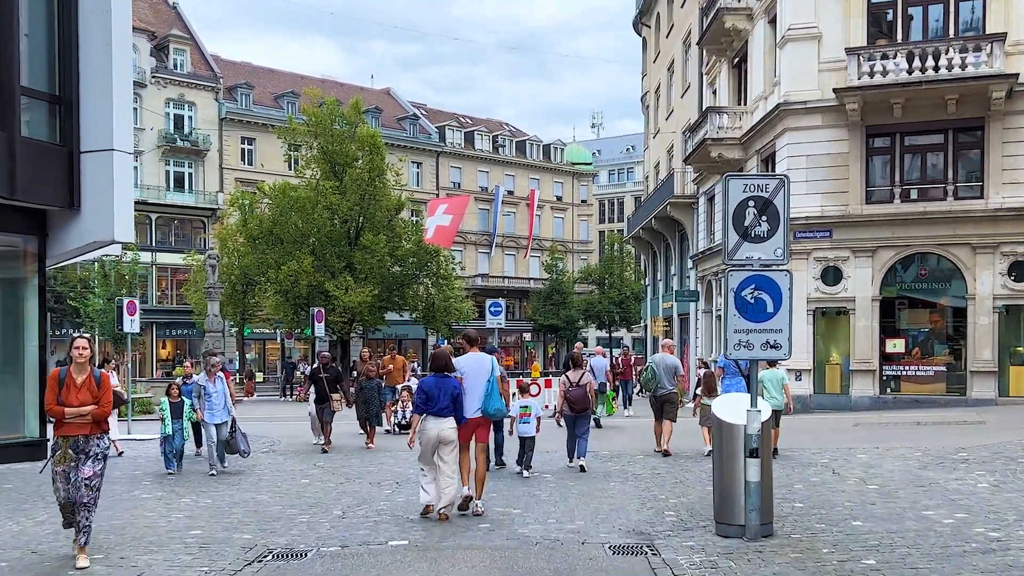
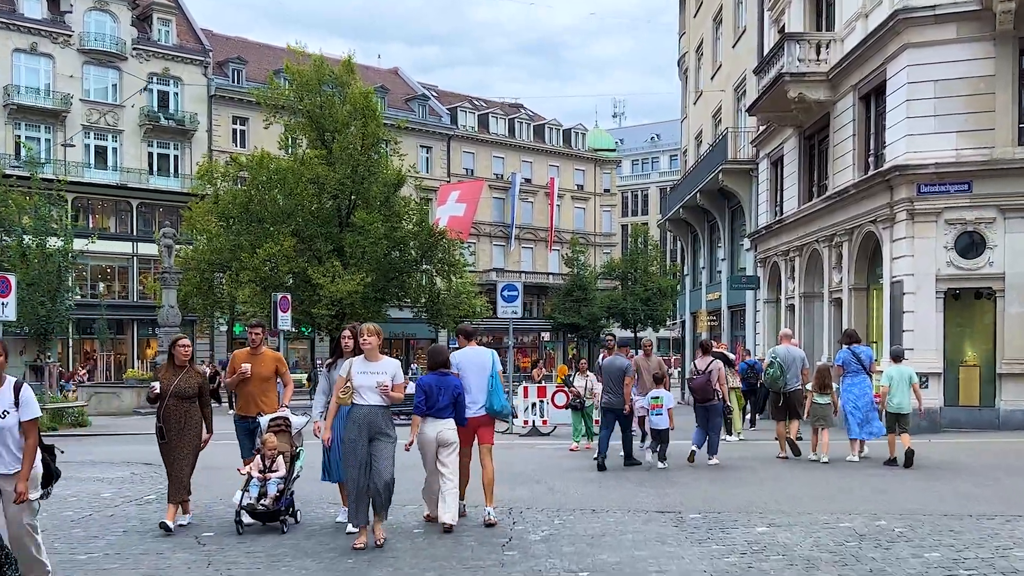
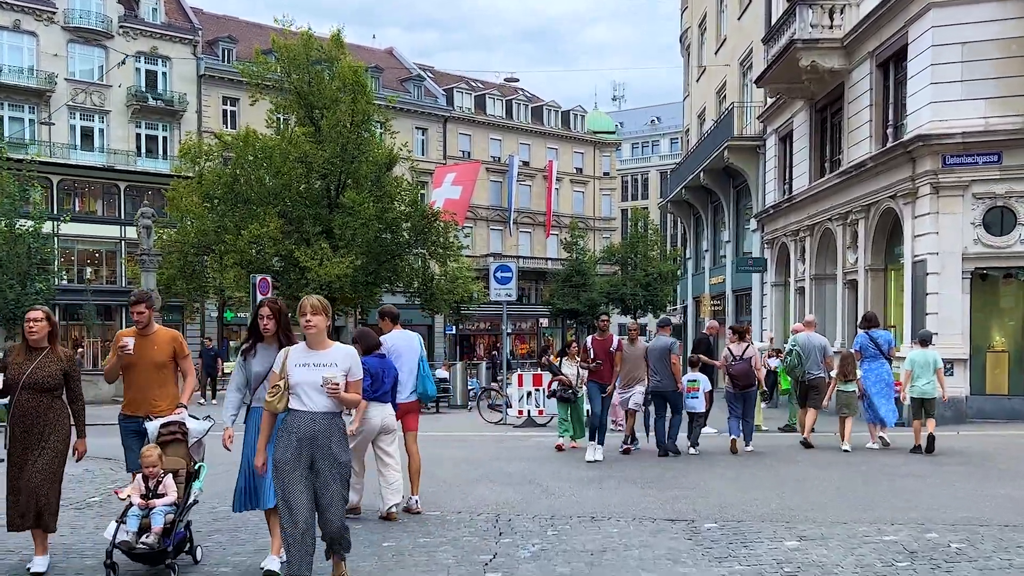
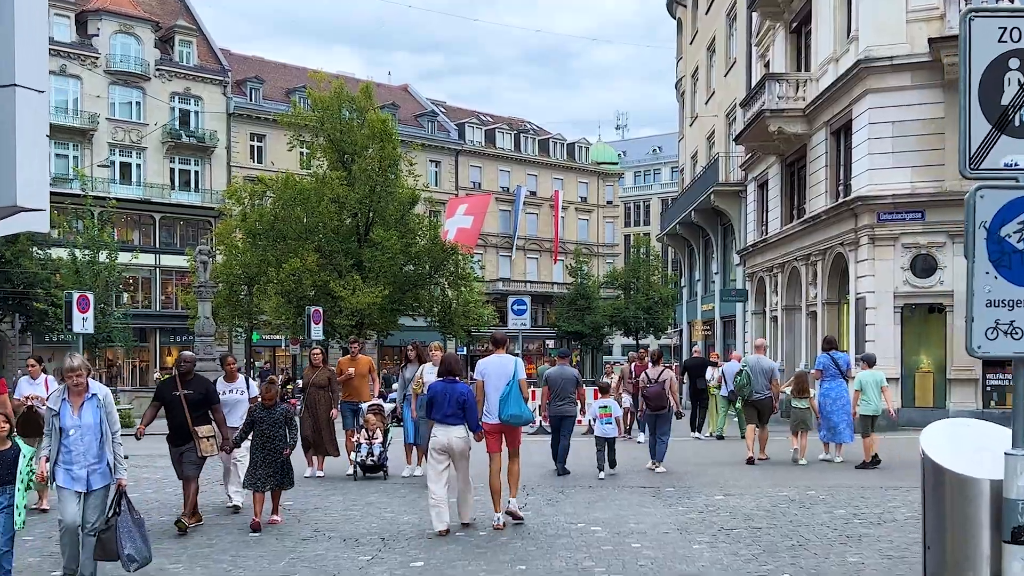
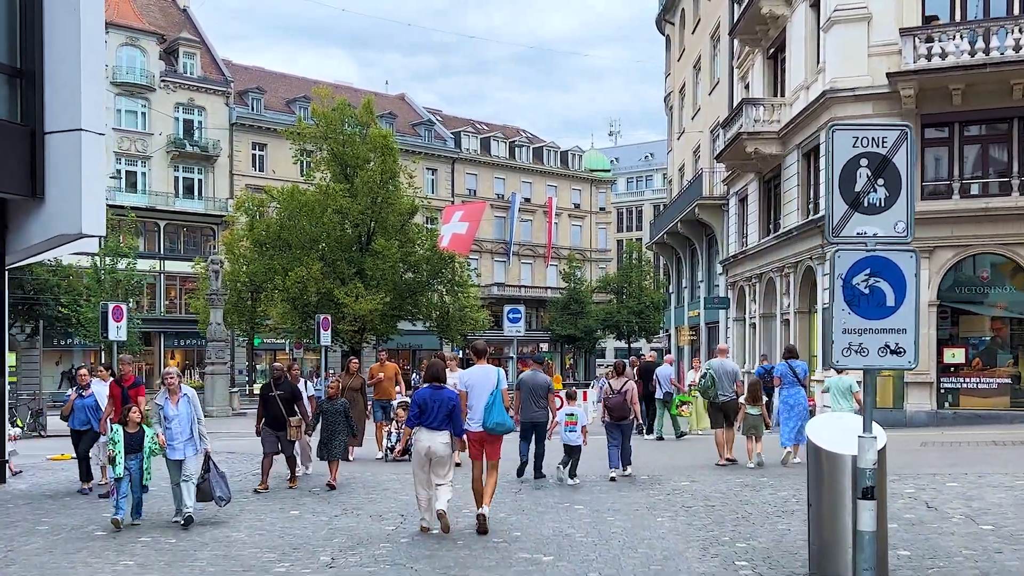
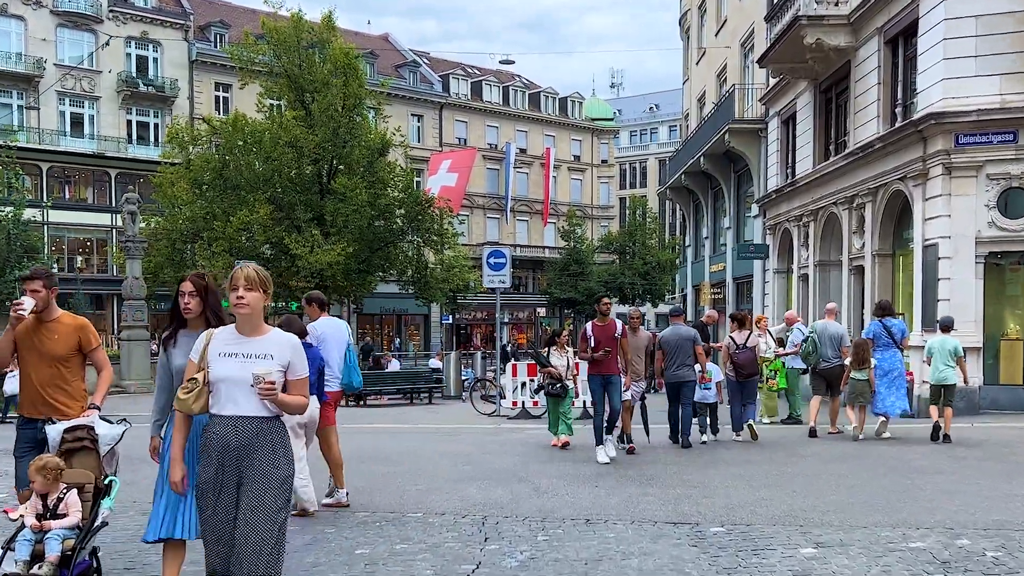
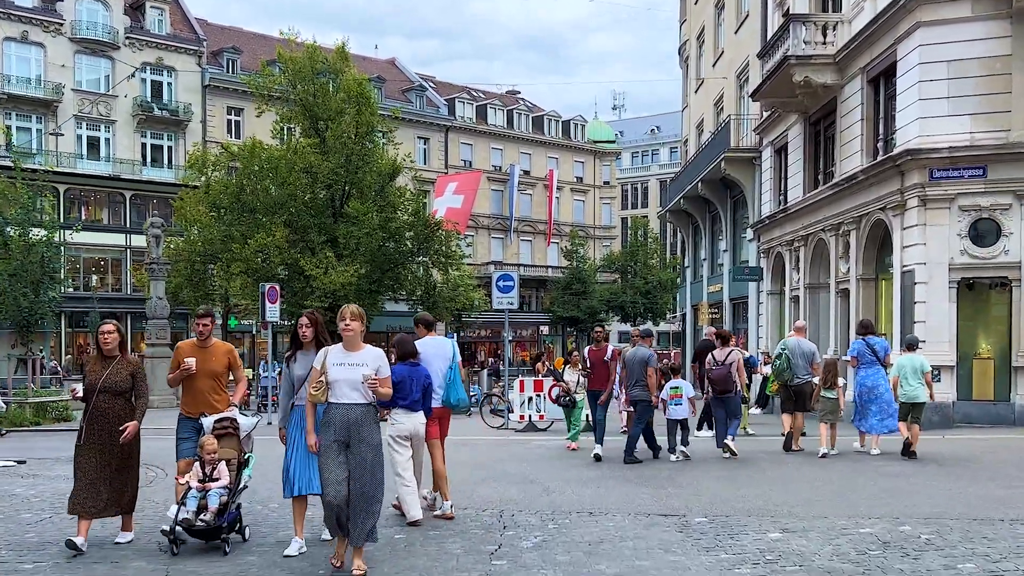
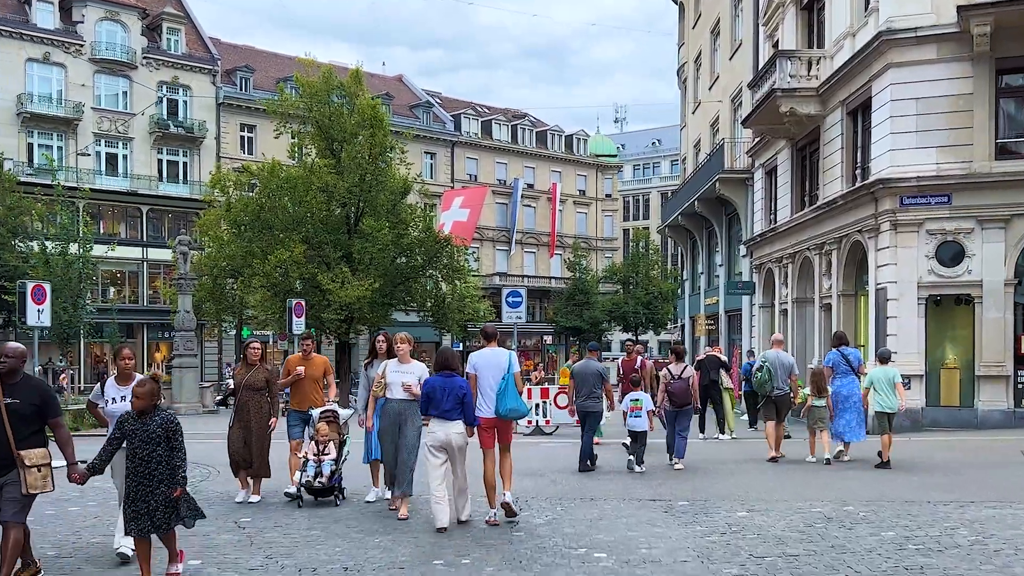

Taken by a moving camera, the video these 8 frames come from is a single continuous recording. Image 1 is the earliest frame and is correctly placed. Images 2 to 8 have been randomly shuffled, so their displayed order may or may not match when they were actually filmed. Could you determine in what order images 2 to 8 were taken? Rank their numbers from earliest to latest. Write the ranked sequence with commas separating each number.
5, 4, 8, 2, 7, 3, 6
